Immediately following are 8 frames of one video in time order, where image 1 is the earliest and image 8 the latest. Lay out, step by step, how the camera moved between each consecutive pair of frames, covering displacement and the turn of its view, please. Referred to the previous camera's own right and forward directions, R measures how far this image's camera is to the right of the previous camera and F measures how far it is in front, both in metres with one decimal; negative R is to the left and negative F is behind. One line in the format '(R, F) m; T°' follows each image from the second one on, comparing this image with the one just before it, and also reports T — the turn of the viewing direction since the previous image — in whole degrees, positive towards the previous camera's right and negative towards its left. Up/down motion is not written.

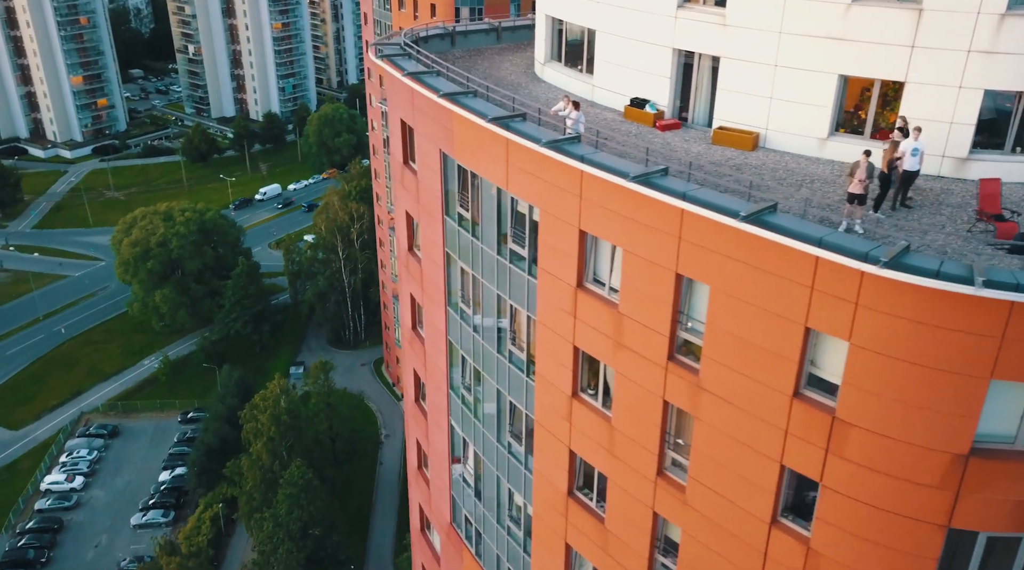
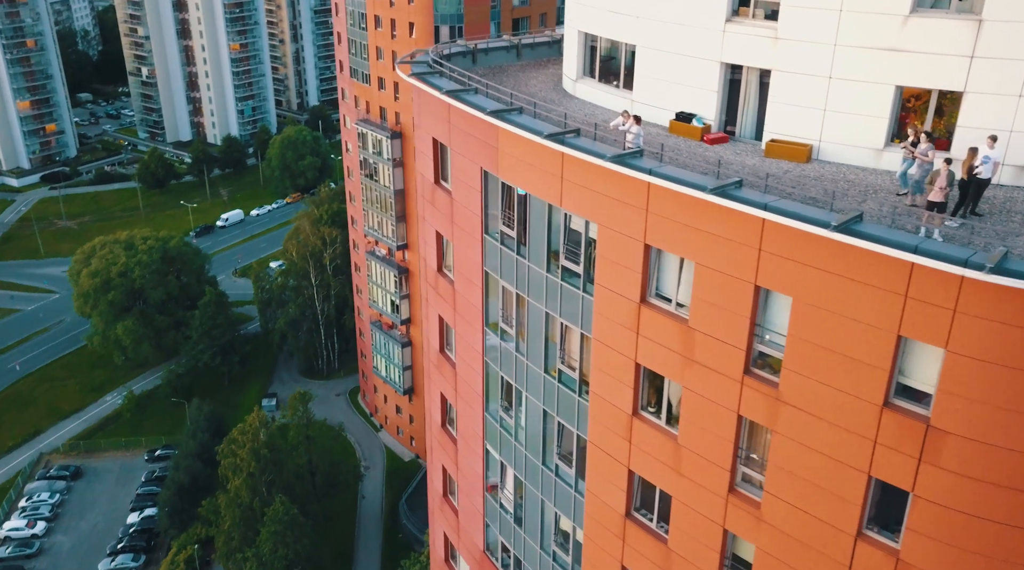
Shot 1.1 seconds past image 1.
(-3.1, +0.6) m; +4°
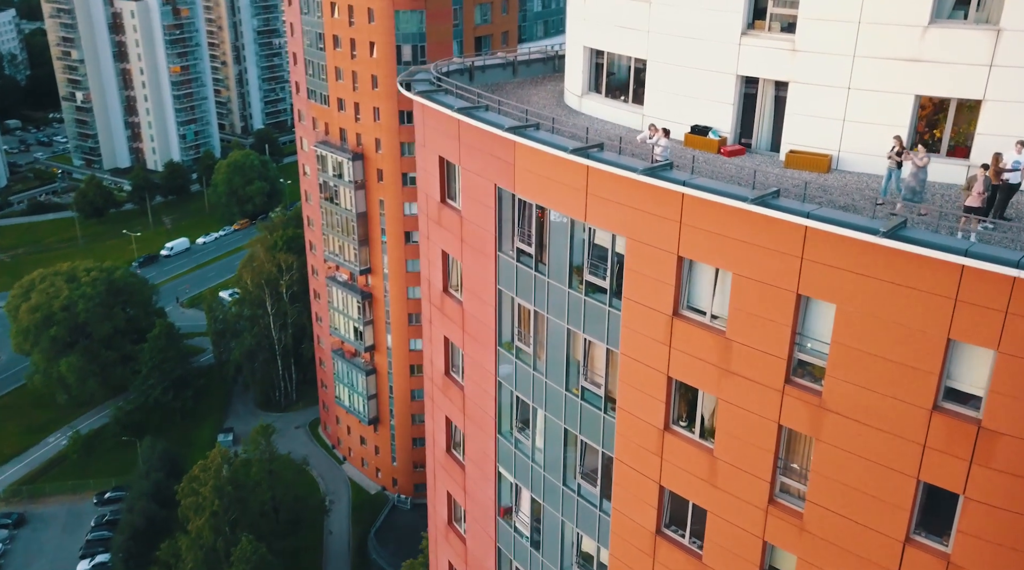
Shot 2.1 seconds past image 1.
(-2.6, +0.5) m; +5°
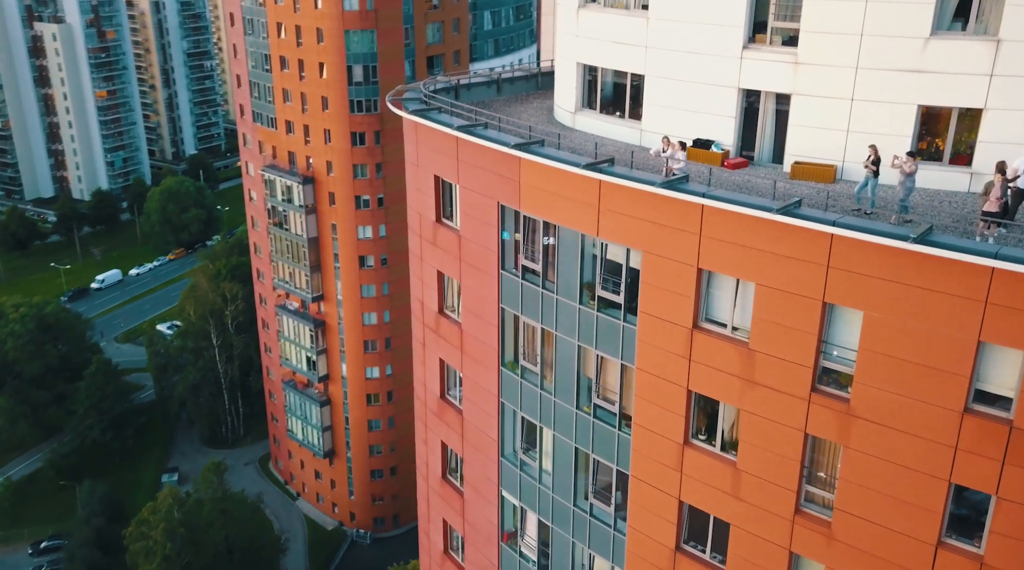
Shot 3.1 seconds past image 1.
(-2.4, +0.6) m; +5°
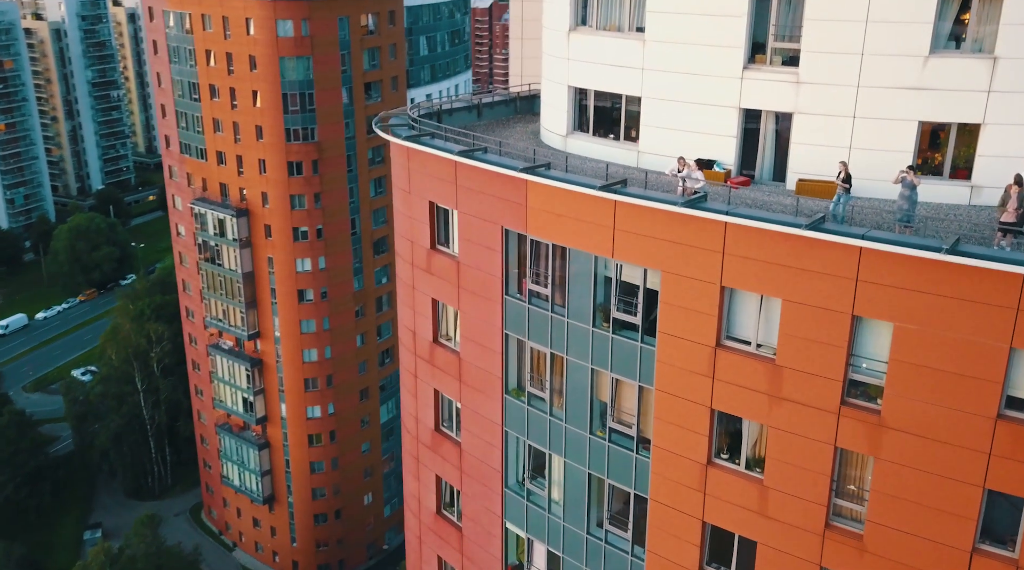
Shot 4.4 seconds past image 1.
(-3.1, +0.8) m; +7°
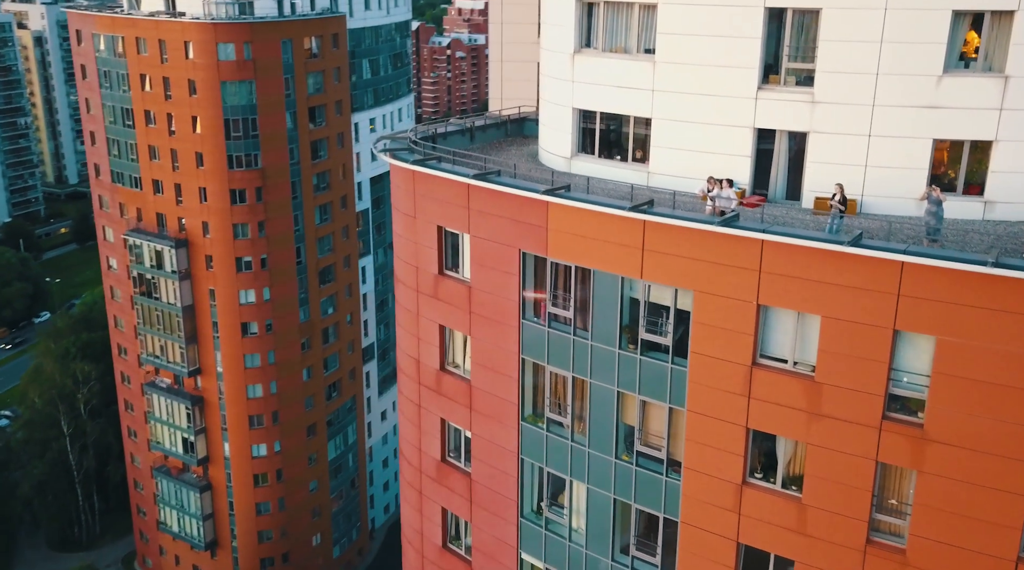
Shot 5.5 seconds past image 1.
(-3.3, +0.9) m; +7°
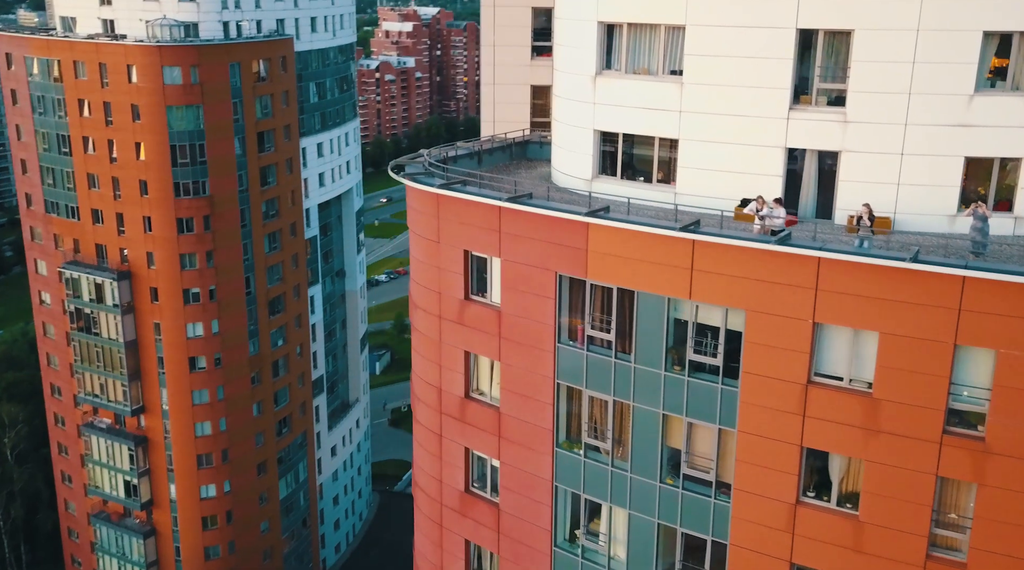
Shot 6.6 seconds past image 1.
(-3.9, +1.0) m; +7°
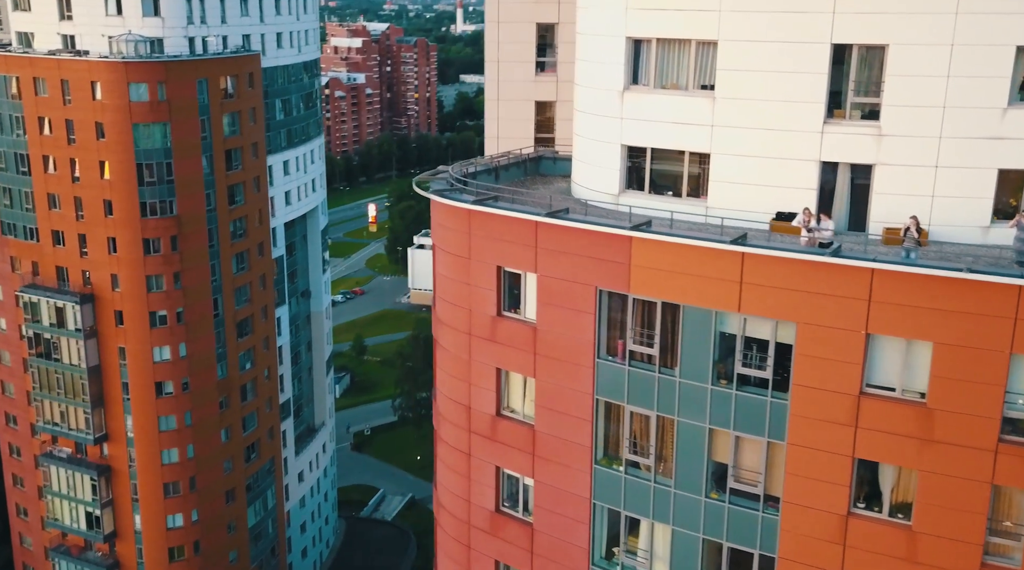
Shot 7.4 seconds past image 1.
(-3.2, +0.7) m; +5°
